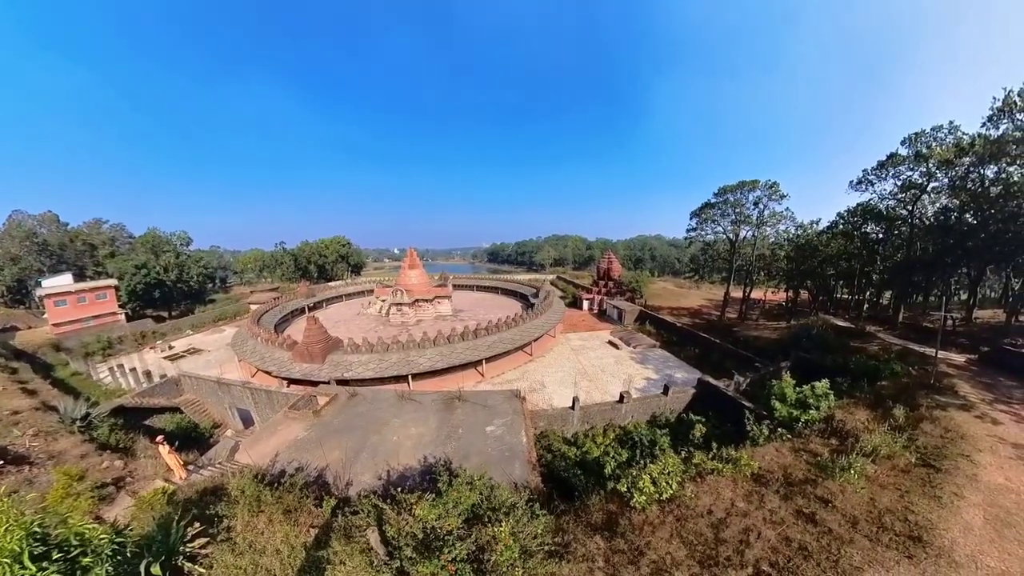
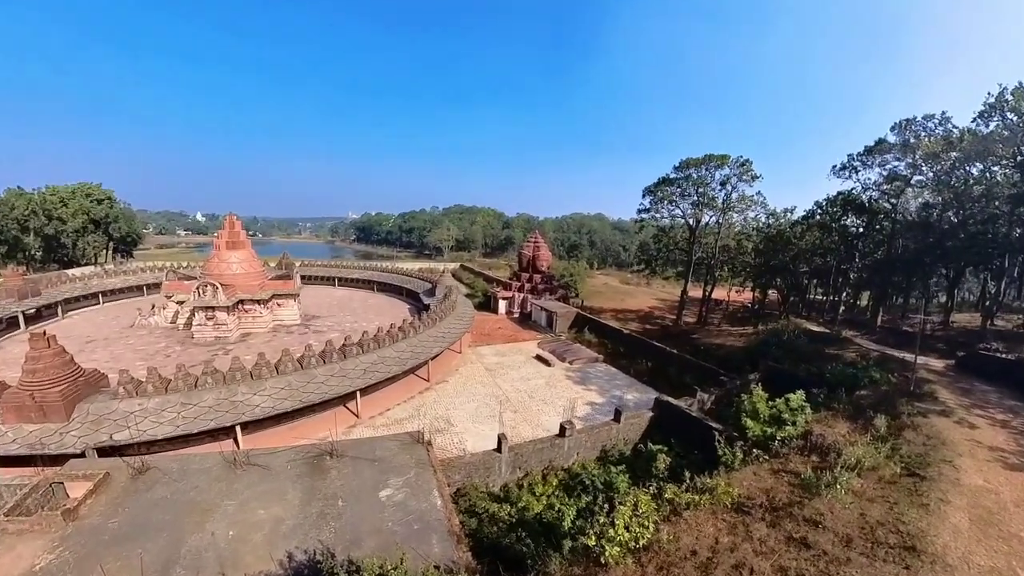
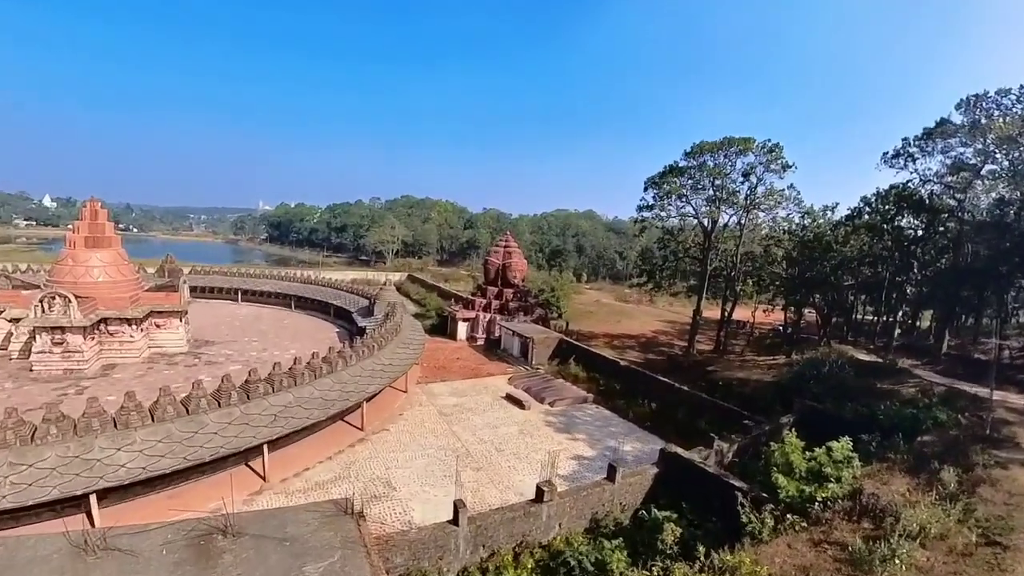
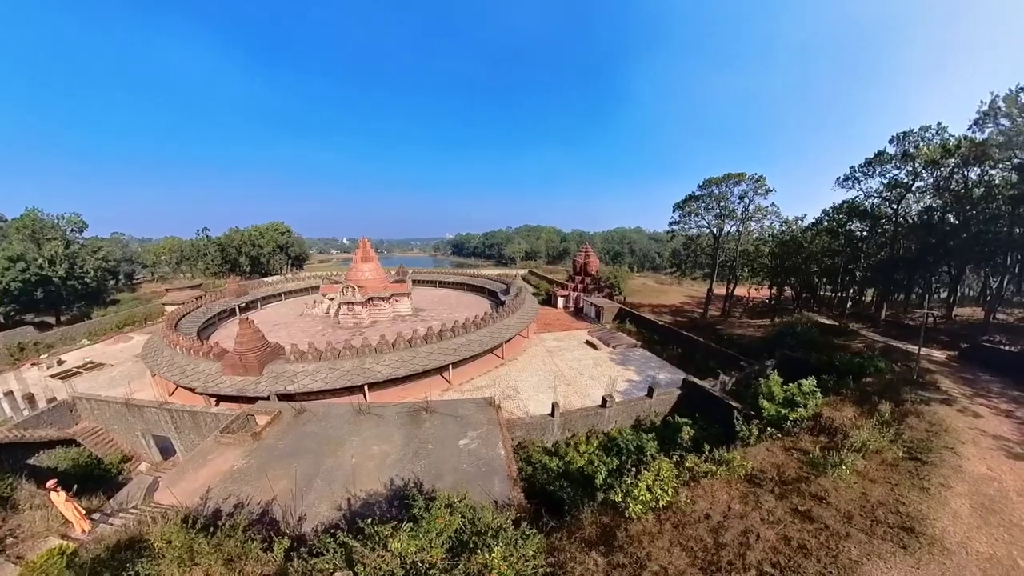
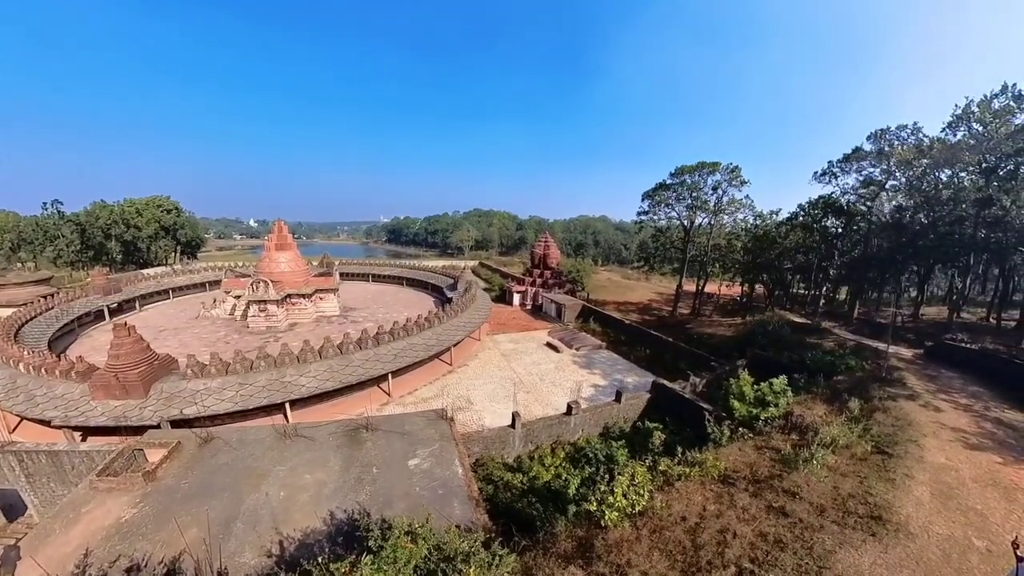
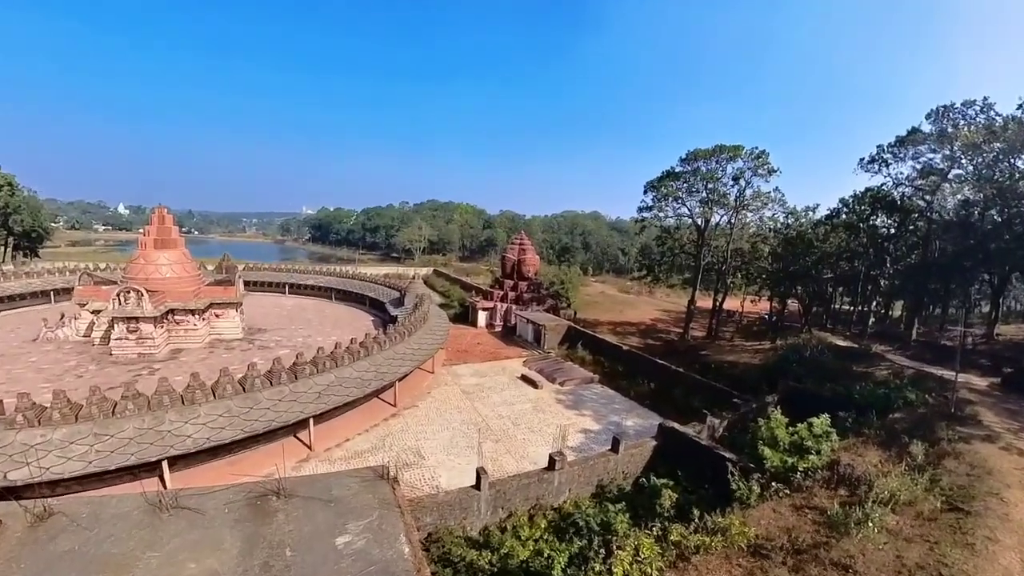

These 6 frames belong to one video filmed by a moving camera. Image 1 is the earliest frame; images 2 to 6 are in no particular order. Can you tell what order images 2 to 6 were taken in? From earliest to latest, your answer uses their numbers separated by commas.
4, 5, 2, 6, 3
